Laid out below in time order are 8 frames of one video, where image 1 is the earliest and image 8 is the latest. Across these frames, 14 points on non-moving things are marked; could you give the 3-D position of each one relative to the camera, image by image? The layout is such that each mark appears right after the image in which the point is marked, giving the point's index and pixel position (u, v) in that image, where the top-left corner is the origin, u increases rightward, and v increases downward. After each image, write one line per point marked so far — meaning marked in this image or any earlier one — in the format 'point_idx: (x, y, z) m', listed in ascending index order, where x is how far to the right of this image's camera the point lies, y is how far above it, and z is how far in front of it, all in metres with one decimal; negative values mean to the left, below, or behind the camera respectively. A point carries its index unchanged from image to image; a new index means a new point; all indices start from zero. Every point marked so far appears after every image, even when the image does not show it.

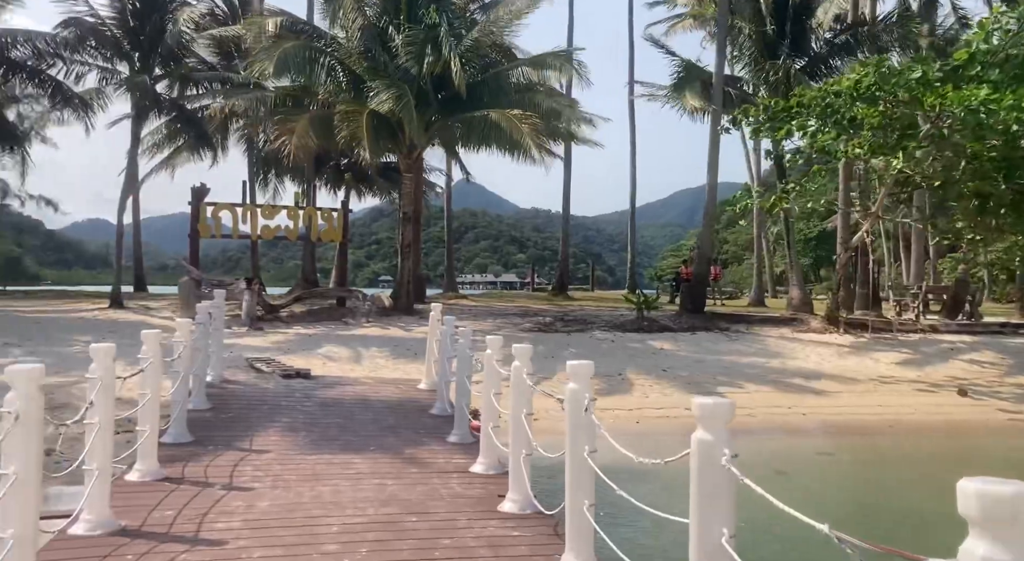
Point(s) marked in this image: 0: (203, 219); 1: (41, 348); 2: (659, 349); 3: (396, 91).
0: (-6.8, +1.4, +17.4) m
1: (-7.7, -1.1, +12.9) m
2: (+3.0, -1.4, +16.0) m
3: (-2.3, +3.8, +15.5) m
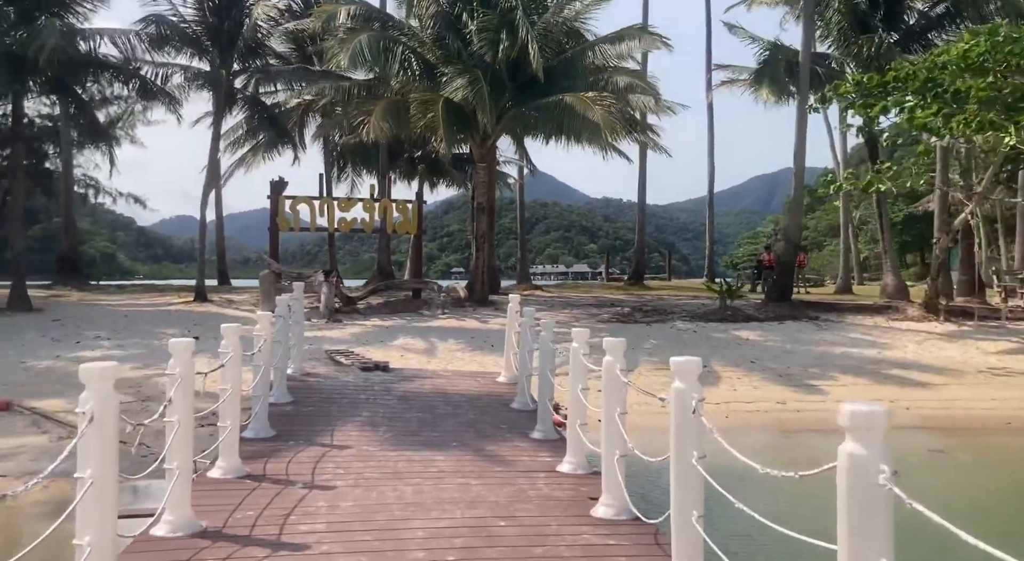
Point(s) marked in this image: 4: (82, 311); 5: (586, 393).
0: (-5.1, +1.5, +17.6) m
1: (-6.4, -1.0, +13.2) m
2: (+4.5, -1.1, +15.3) m
3: (-0.8, +4.0, +15.3) m
4: (-8.6, -0.6, +15.8) m
5: (+0.6, -0.8, +5.9) m
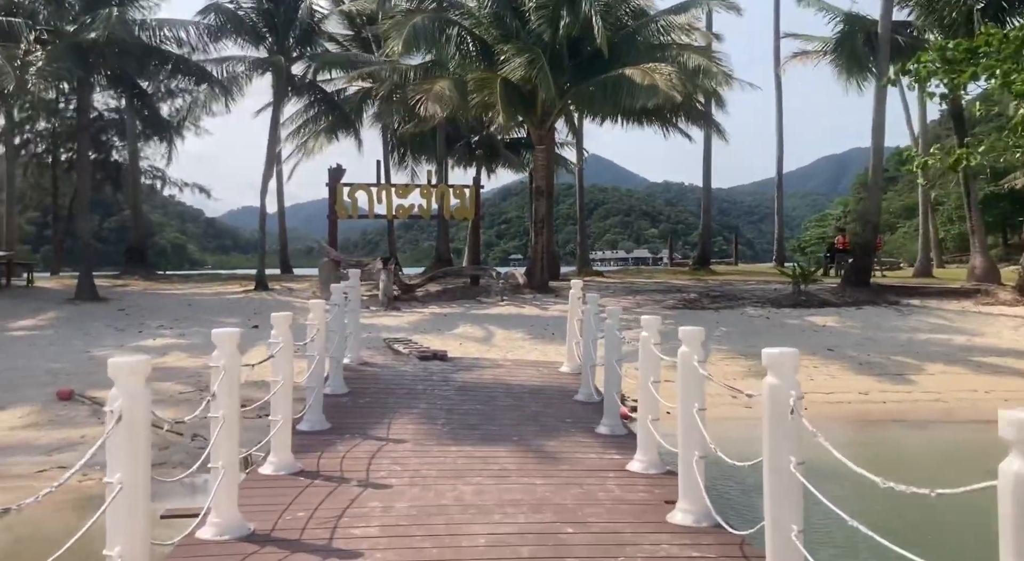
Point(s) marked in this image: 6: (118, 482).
0: (-3.8, +1.8, +17.5) m
1: (-5.4, -0.8, +13.2) m
2: (+5.7, -0.8, +14.5) m
3: (+0.3, +4.2, +14.8) m
4: (-7.4, -0.4, +16.0) m
5: (+1.0, -0.7, +5.4) m
6: (-1.5, -0.8, +3.0) m
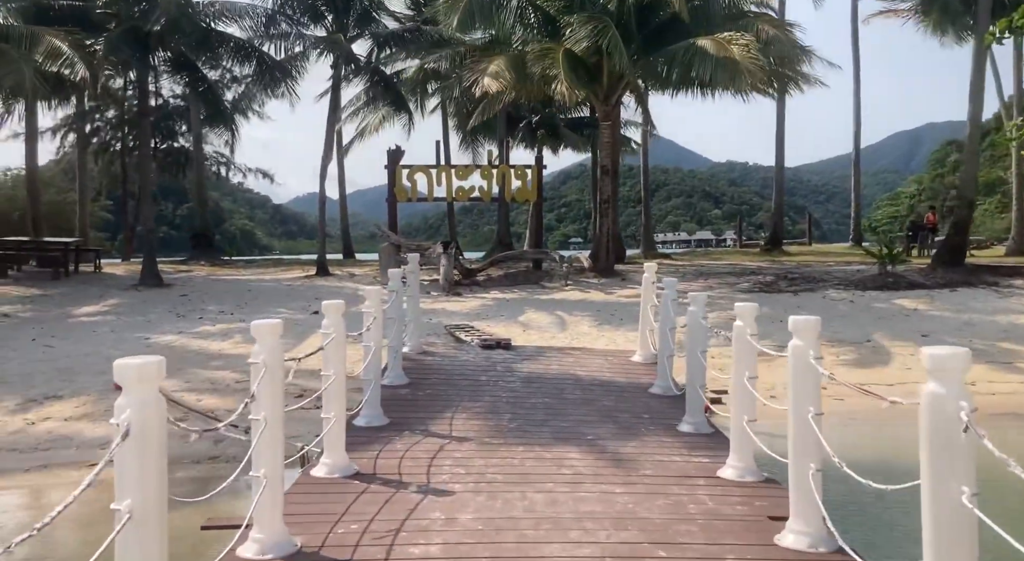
0: (-2.5, +2.1, +17.0) m
1: (-4.3, -0.6, +13.0) m
2: (+6.8, -0.5, +13.5) m
3: (+1.5, +4.5, +14.0) m
4: (-6.1, -0.1, +15.9) m
5: (+1.5, -0.6, +4.7) m
6: (-1.2, -0.7, +2.6) m
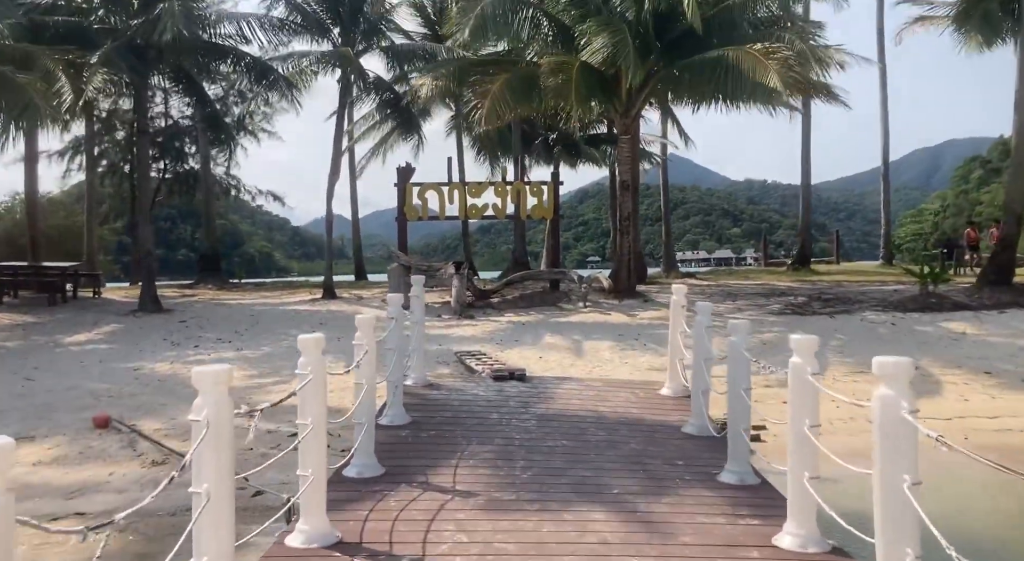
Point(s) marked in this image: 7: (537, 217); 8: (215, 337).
0: (-2.1, +1.7, +16.3) m
1: (-4.1, -1.0, +12.2) m
2: (+7.1, -0.8, +12.5) m
3: (+1.7, +4.1, +13.3) m
4: (-5.8, -0.6, +15.2) m
5: (+1.5, -0.8, +3.9) m
6: (-1.2, -0.8, +1.7) m
7: (+0.6, +1.4, +17.3) m
8: (-4.8, -0.9, +12.7) m
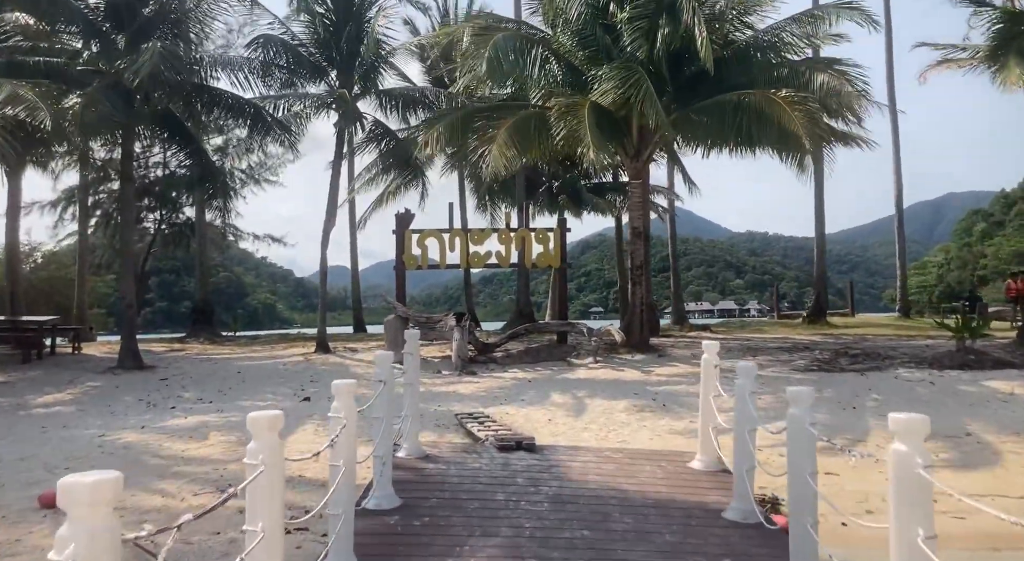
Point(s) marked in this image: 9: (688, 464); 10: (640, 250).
0: (-2.0, +0.6, +15.4) m
1: (-4.0, -1.7, +11.2) m
2: (+7.2, -1.6, +11.4) m
3: (+1.8, +3.3, +12.6) m
4: (-5.7, -1.6, +14.2) m
5: (+1.6, -1.0, +2.8) m
6: (-1.2, -0.9, +0.7) m
7: (+0.7, +0.3, +16.3) m
8: (-4.7, -1.7, +11.6) m
9: (+1.6, -1.7, +7.2) m
10: (+2.5, +0.6, +15.2) m
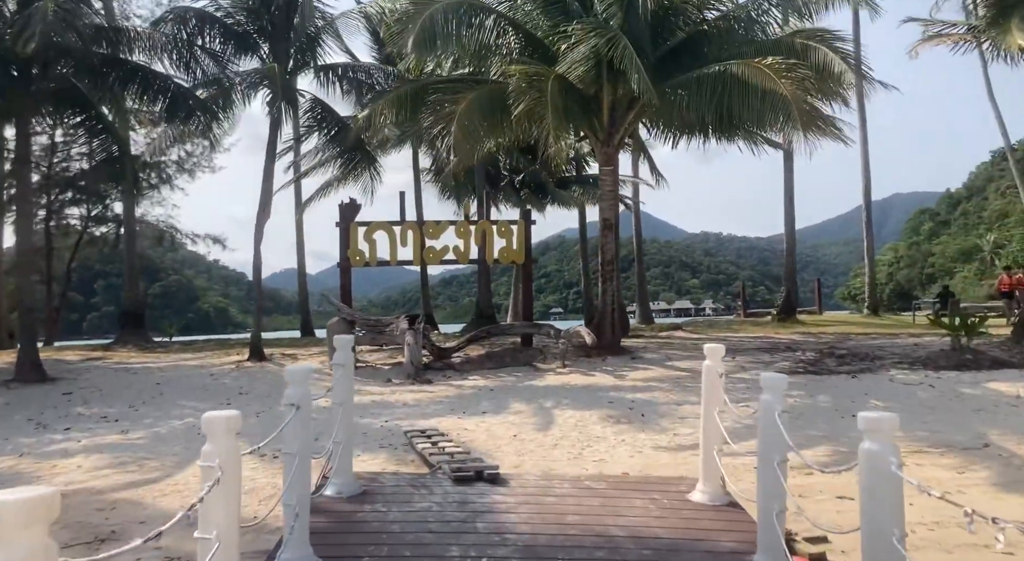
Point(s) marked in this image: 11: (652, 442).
0: (-2.8, +0.7, +13.9) m
1: (-4.5, -1.7, +9.5) m
2: (+6.6, -1.5, +10.3) m
3: (+1.2, +3.4, +11.2) m
4: (-6.4, -1.5, +12.4) m
5: (+1.5, -0.9, +1.5) m
6: (-1.1, -0.9, -0.8) m
7: (-0.2, +0.4, +14.9) m
8: (-5.2, -1.7, +9.9) m
9: (+1.3, -1.6, +5.9) m
10: (+1.7, +0.6, +13.9) m
11: (+1.5, -1.7, +8.6) m
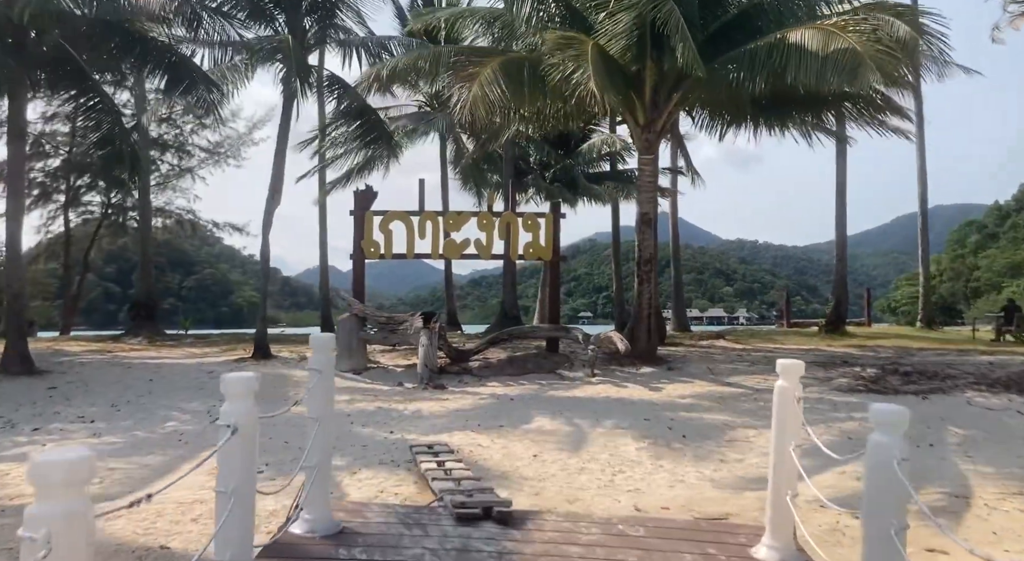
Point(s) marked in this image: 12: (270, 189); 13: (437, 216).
0: (-2.3, +0.7, +12.8) m
1: (-4.2, -1.6, +8.5) m
2: (+6.9, -1.7, +8.9) m
3: (+1.6, +3.4, +10.0) m
4: (-6.0, -1.3, +11.5) m
5: (+1.4, -0.9, +0.3) m
6: (-1.3, -0.7, -1.9) m
7: (+0.4, +0.4, +13.8) m
8: (-5.0, -1.5, +9.0) m
9: (+1.4, -1.6, +4.6) m
10: (+2.2, +0.6, +12.6) m
11: (+1.7, -1.7, +7.3) m
12: (-3.9, +1.4, +12.7) m
13: (-1.2, +1.0, +13.0) m
